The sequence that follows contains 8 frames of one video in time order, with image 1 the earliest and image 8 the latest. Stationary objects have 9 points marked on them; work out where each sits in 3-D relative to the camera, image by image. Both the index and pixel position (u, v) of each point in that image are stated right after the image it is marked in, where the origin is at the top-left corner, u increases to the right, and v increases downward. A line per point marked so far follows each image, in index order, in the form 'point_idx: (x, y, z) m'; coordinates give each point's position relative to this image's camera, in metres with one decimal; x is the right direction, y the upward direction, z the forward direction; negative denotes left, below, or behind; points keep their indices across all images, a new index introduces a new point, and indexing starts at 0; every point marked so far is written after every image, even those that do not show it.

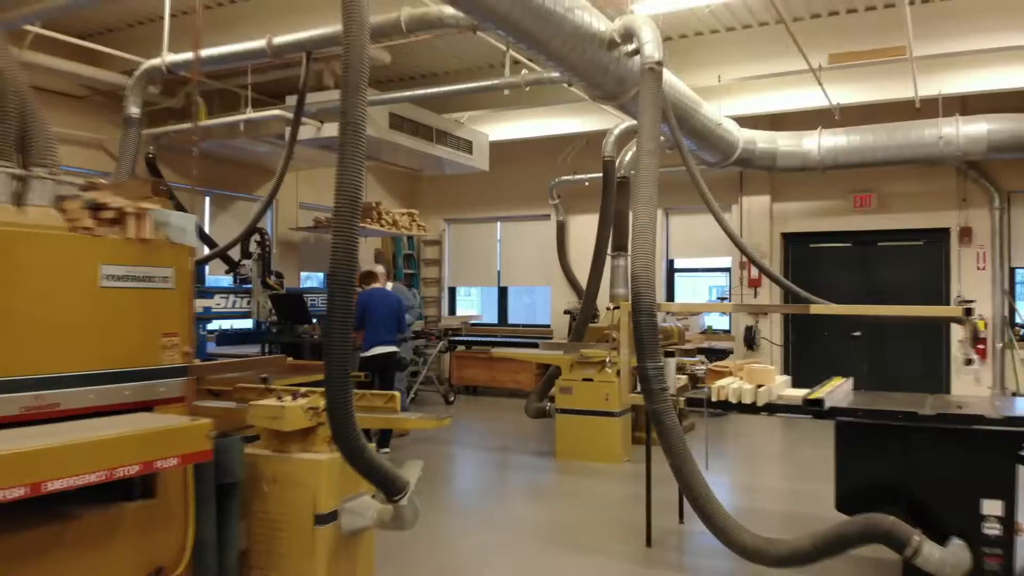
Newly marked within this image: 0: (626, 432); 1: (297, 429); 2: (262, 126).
0: (+1.2, -1.5, +5.3) m
1: (-1.3, -0.8, +2.9) m
2: (-3.2, +2.0, +6.3) m
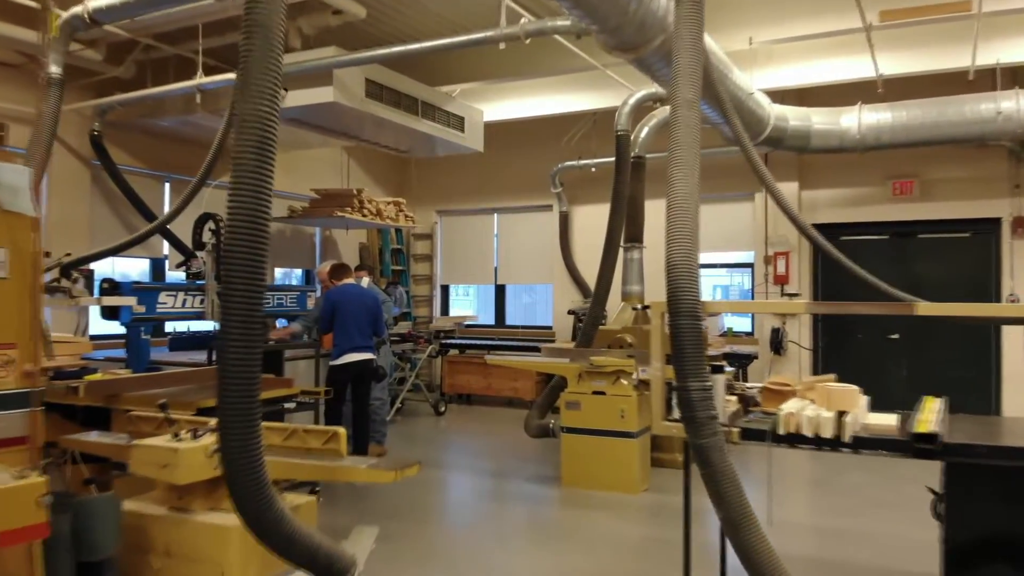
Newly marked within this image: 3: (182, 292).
0: (+1.2, -1.5, +4.5) m
1: (-1.3, -0.8, +2.1) m
2: (-3.2, +2.1, +5.5) m
3: (-3.1, 0.0, +4.8) m
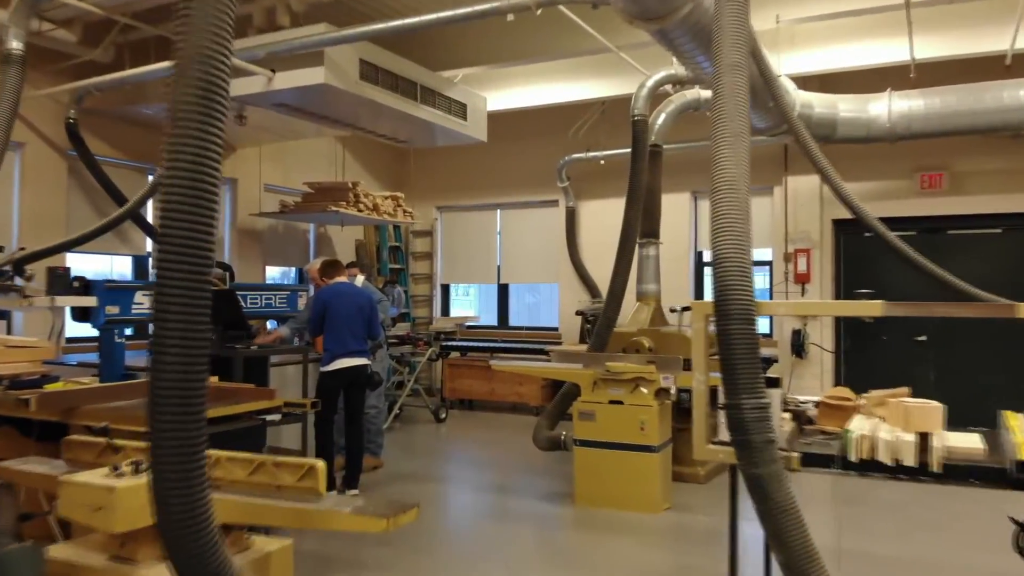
0: (+1.3, -1.5, +4.1) m
1: (-1.2, -0.8, +1.7) m
2: (-3.1, +2.1, +5.1) m
3: (-3.1, 0.0, +4.4) m
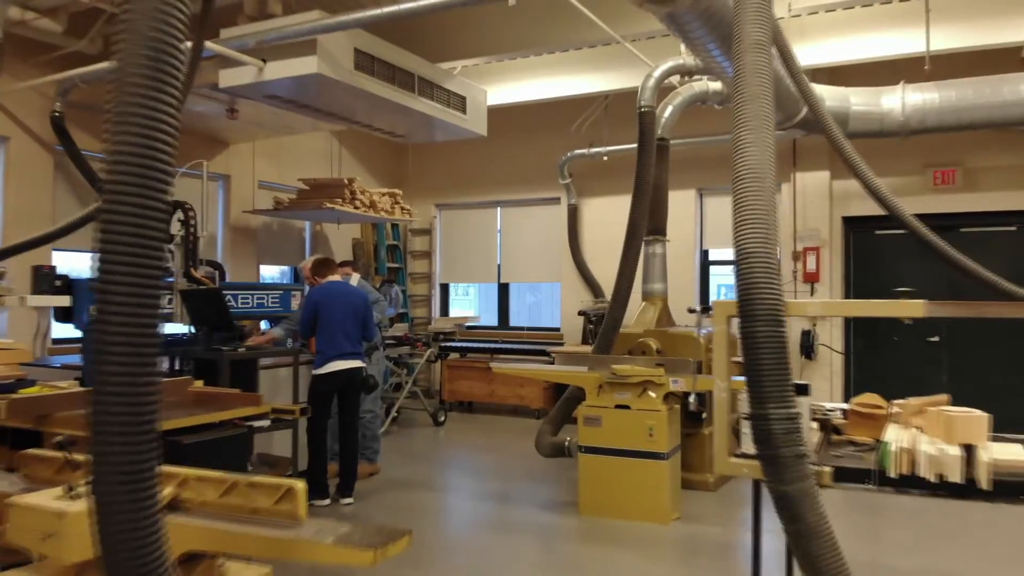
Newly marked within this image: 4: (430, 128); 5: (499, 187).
0: (+1.3, -1.5, +3.9) m
1: (-1.2, -0.8, +1.5) m
2: (-3.1, +2.1, +4.9) m
3: (-3.1, 0.0, +4.2) m
4: (-0.9, +1.8, +5.6) m
5: (-0.2, +1.6, +8.1) m
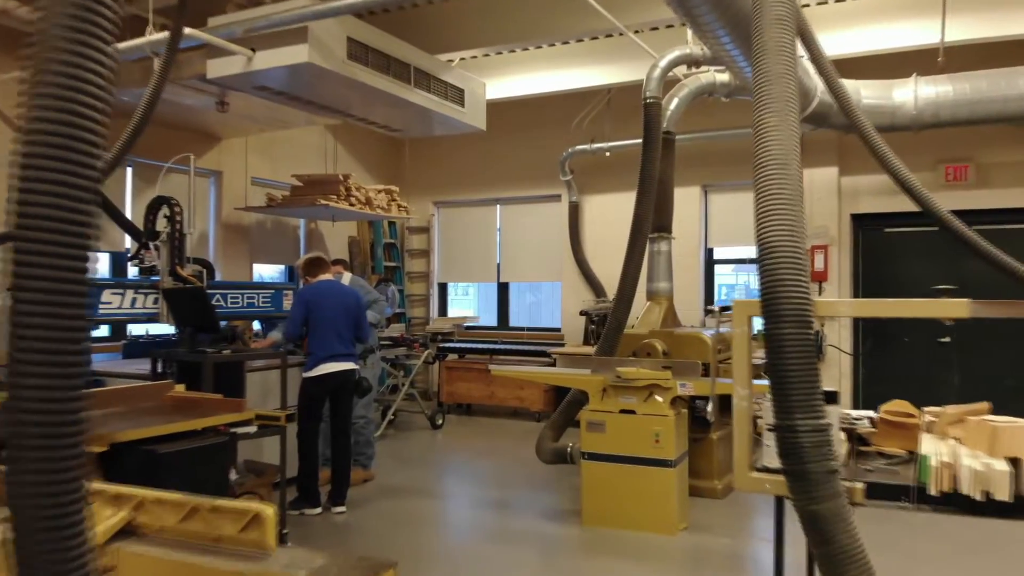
0: (+1.3, -1.5, +3.7) m
1: (-1.2, -0.8, +1.3) m
2: (-3.1, +2.1, +4.7) m
3: (-3.1, 0.0, +4.1) m
4: (-0.9, +1.8, +5.4) m
5: (-0.2, +1.6, +8.0) m
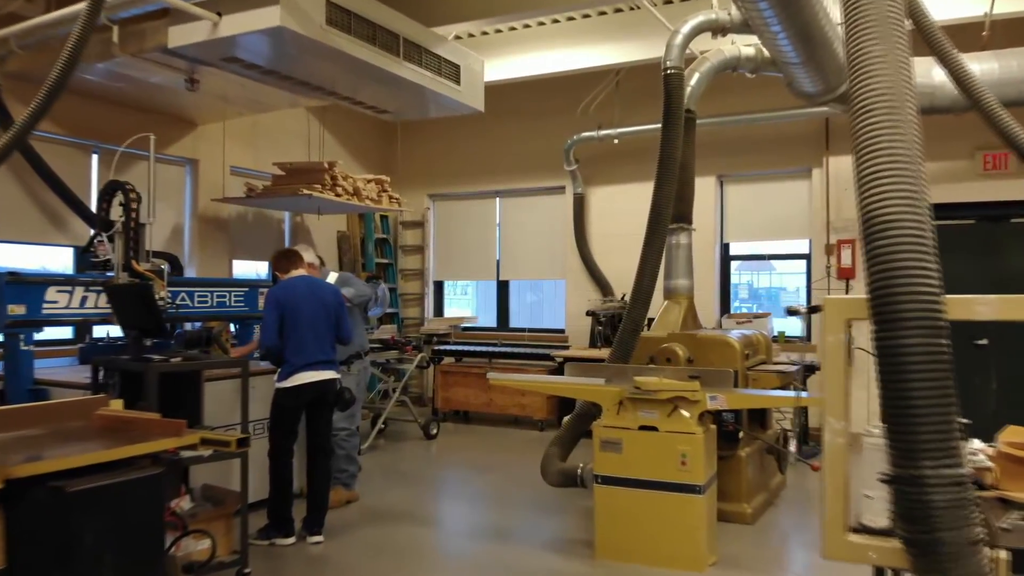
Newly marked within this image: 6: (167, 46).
0: (+1.3, -1.4, +3.2) m
1: (-1.2, -0.8, +0.8) m
2: (-3.1, +2.1, +4.2) m
3: (-3.1, 0.0, +3.5) m
4: (-0.9, +1.8, +4.9) m
5: (-0.2, +1.7, +7.5) m
6: (-2.8, +1.9, +4.0) m
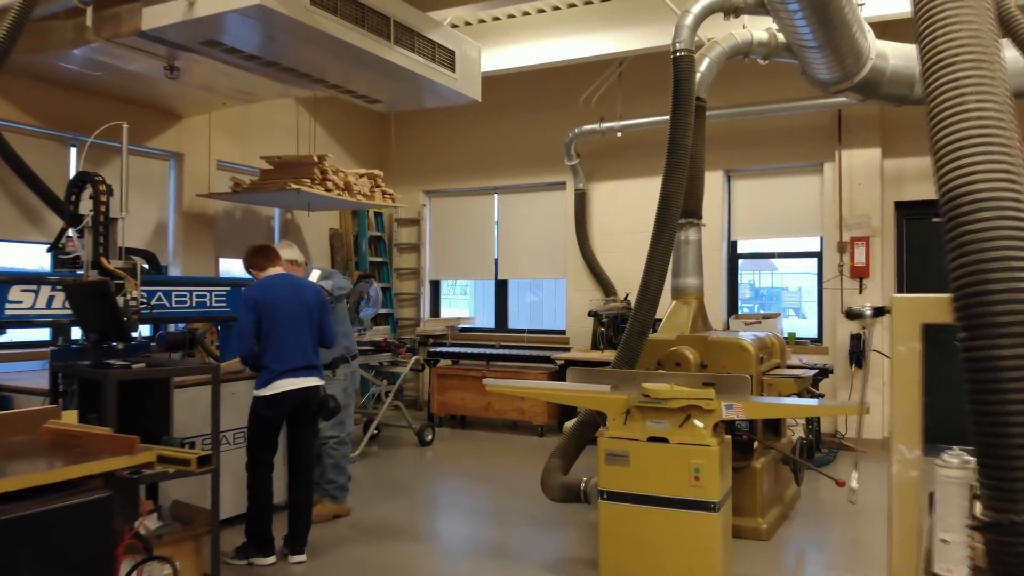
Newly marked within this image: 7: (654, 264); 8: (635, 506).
0: (+1.3, -1.4, +3.0) m
1: (-1.2, -0.7, +0.5) m
2: (-3.1, +2.1, +3.9) m
3: (-3.1, 0.0, +3.3) m
4: (-0.9, +1.8, +4.6) m
5: (-0.2, +1.7, +7.2) m
6: (-2.8, +1.9, +3.8) m
7: (+1.0, +0.2, +3.3) m
8: (+0.7, -1.3, +2.9) m
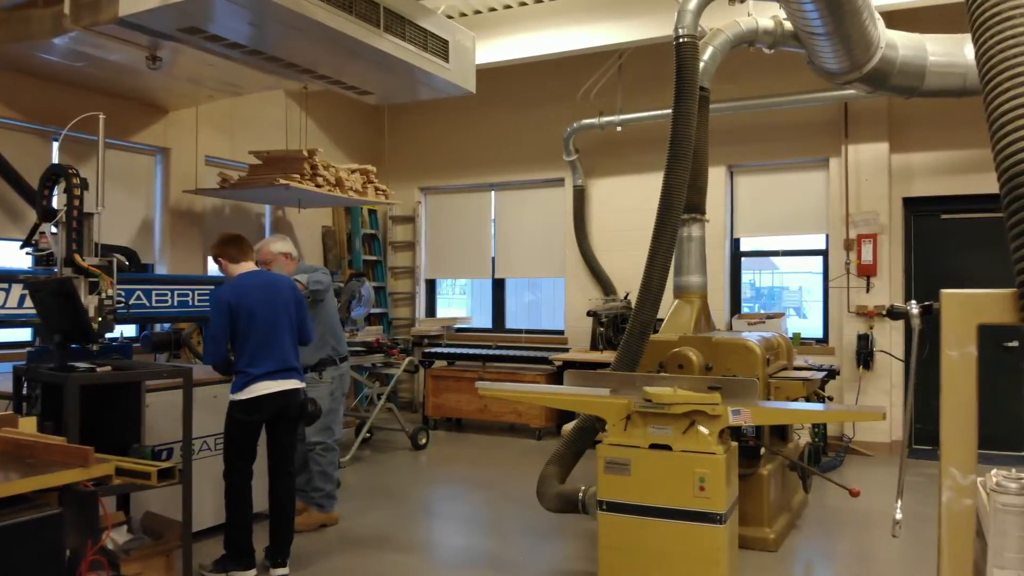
0: (+1.2, -1.4, +2.8) m
1: (-1.2, -0.7, +0.4) m
2: (-3.1, +2.1, +3.8) m
3: (-3.1, 0.0, +3.1) m
4: (-1.0, +1.8, +4.5) m
5: (-0.3, +1.7, +7.0) m
6: (-2.8, +1.9, +3.6) m
7: (+0.9, +0.2, +3.2) m
8: (+0.7, -1.3, +2.8) m
